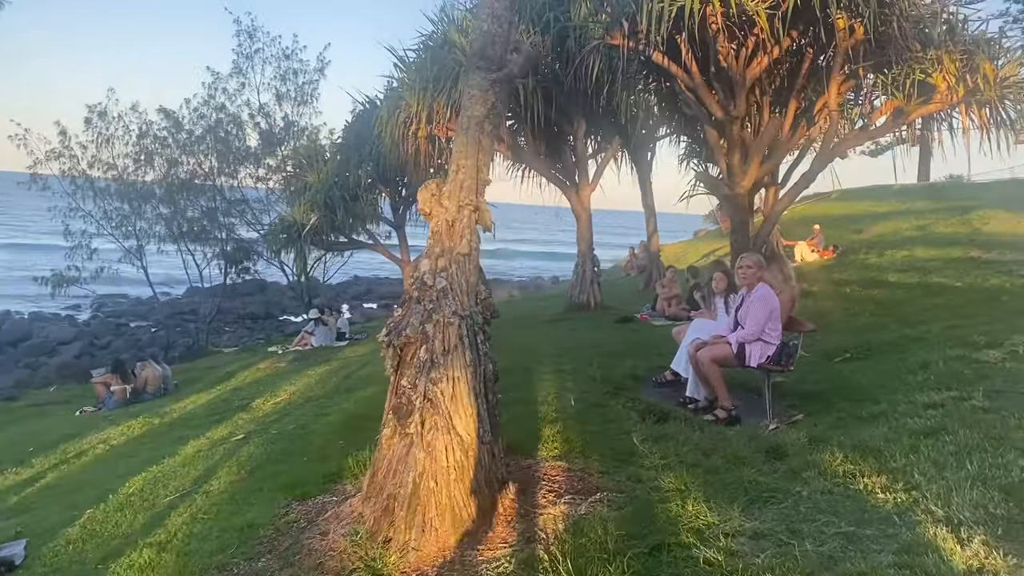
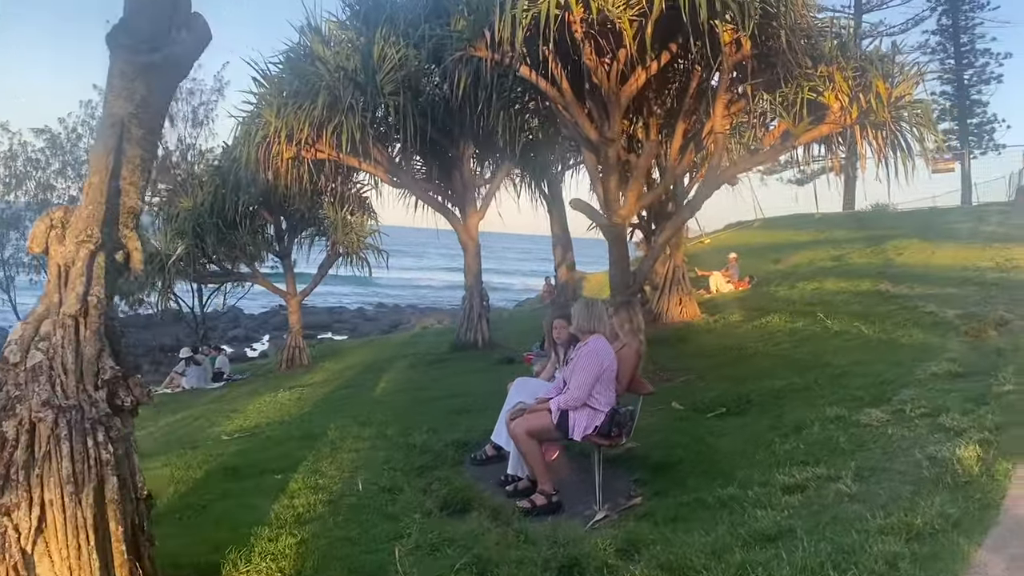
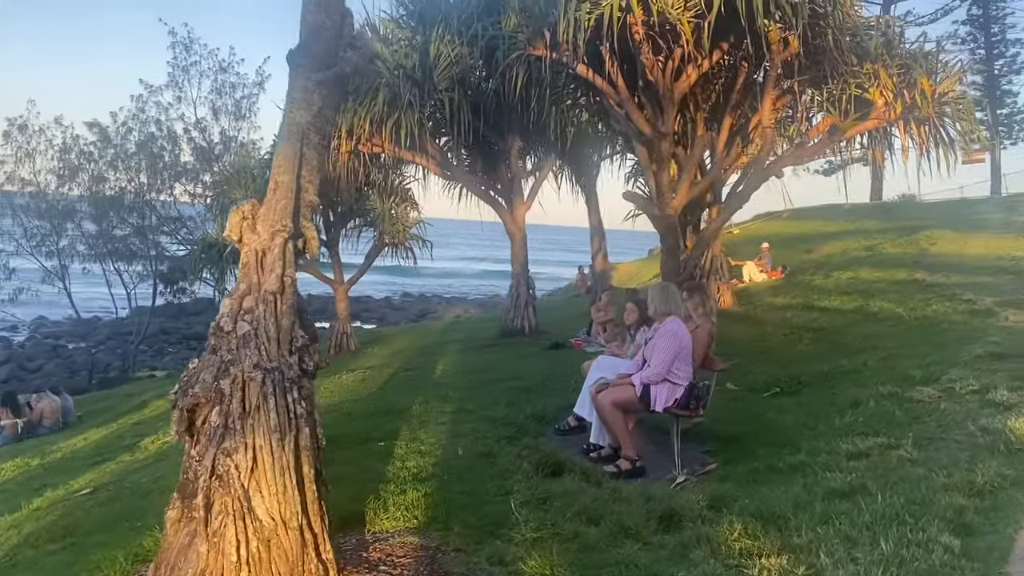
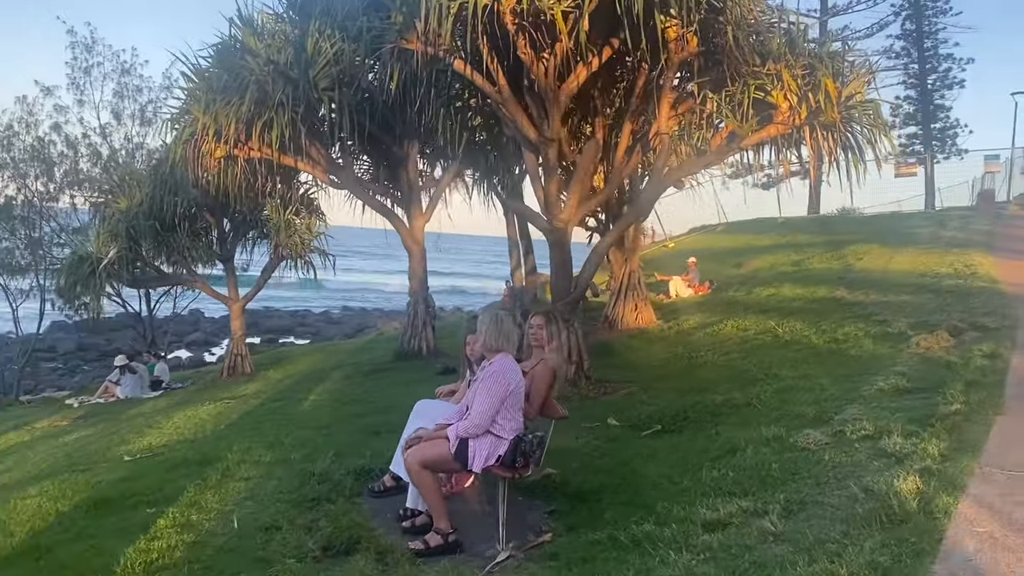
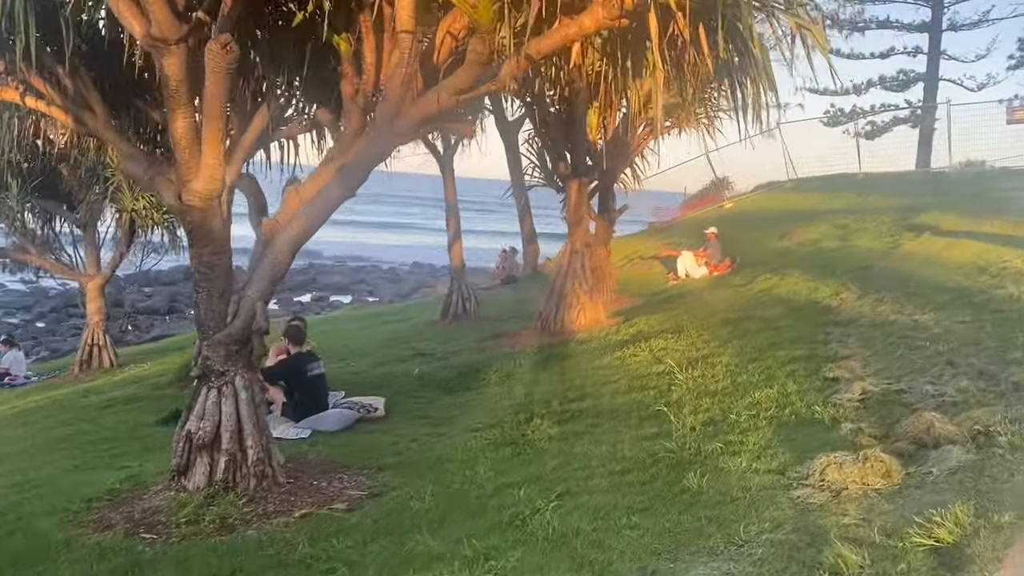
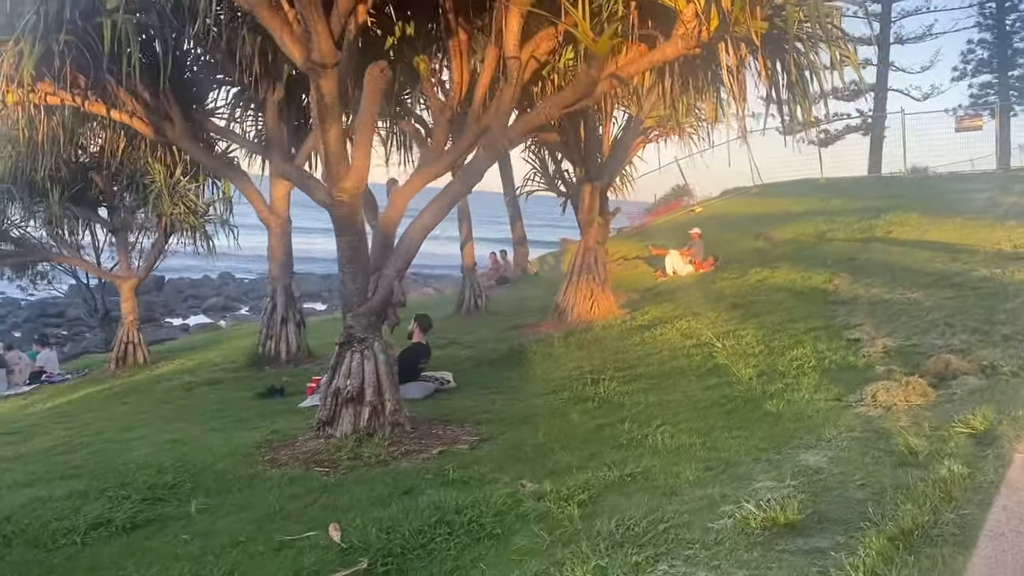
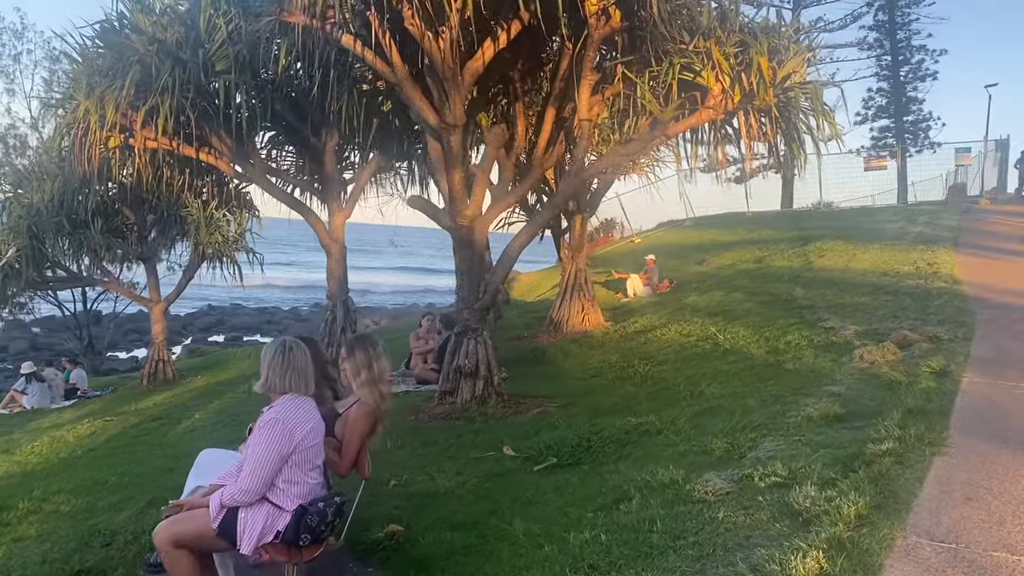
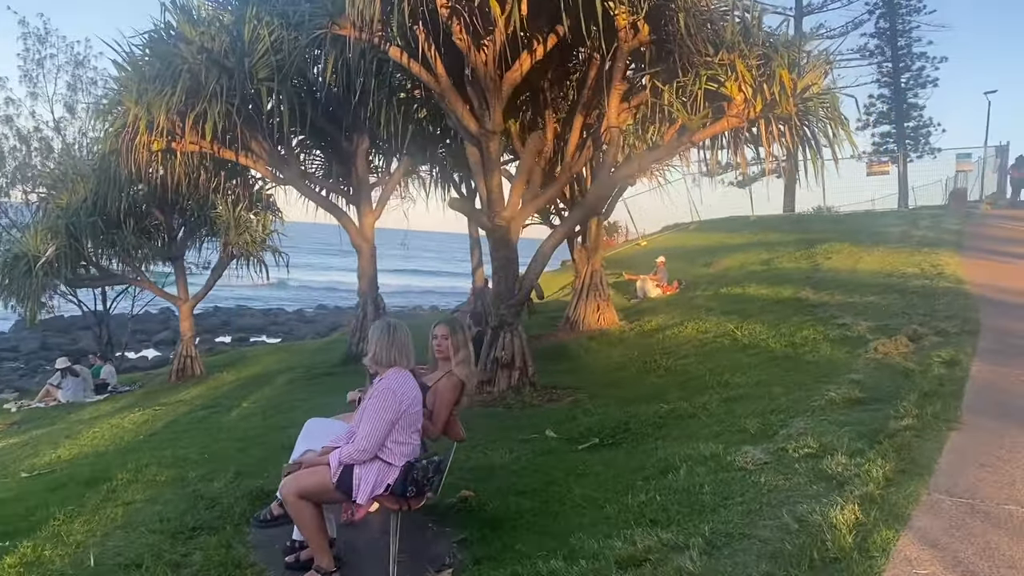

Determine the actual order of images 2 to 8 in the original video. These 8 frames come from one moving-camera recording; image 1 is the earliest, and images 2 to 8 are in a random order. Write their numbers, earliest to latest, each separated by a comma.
3, 2, 4, 8, 7, 6, 5
